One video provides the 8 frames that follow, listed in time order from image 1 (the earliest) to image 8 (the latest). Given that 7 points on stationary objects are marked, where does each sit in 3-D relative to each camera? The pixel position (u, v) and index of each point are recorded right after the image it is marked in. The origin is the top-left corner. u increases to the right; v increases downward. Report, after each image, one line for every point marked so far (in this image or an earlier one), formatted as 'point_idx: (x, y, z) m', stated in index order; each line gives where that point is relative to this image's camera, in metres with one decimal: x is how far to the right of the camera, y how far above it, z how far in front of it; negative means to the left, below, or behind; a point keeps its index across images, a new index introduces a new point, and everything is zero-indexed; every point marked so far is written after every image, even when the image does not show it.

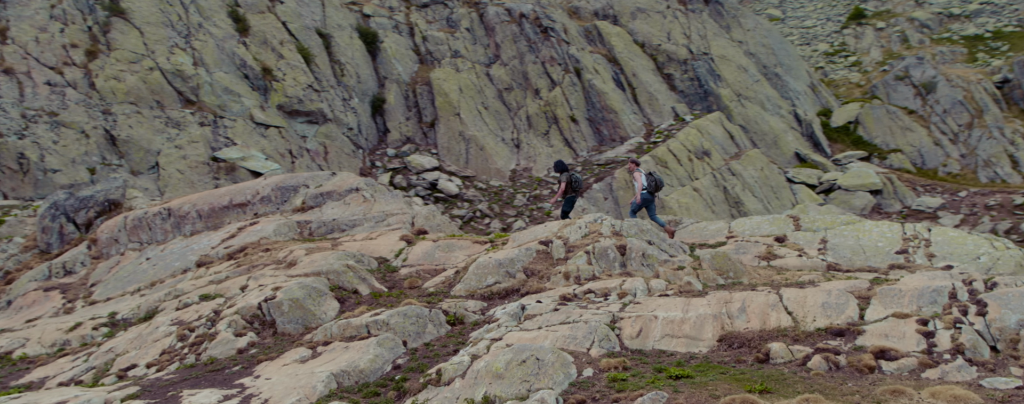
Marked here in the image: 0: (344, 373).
0: (-3.0, -3.2, +15.6) m
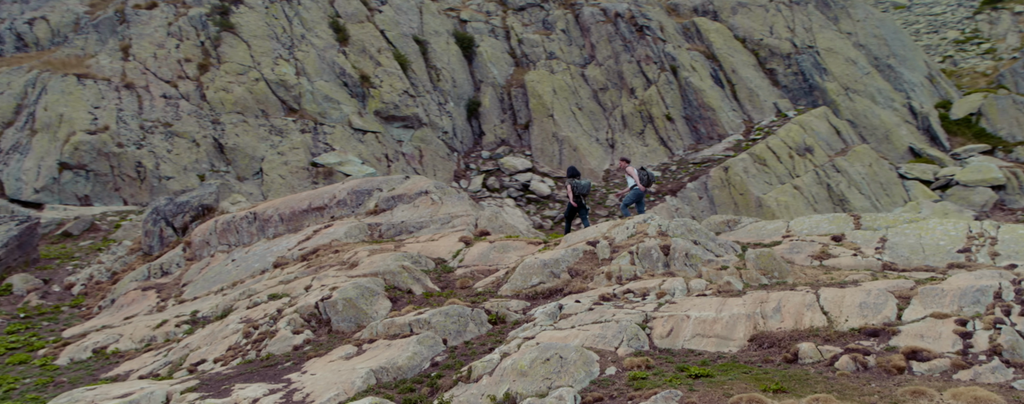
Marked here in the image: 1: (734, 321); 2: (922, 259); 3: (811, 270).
0: (-2.4, -3.3, +16.4) m
1: (+4.2, -2.3, +16.1) m
2: (+9.3, -1.3, +19.4) m
3: (+6.5, -1.5, +19.3) m
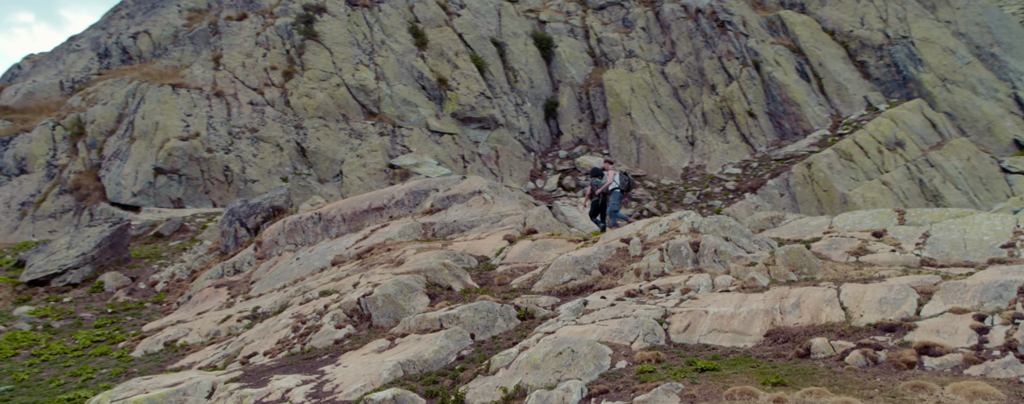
0: (-2.0, -3.3, +17.1) m
1: (+4.6, -2.2, +16.1) m
2: (+10.0, -1.2, +18.9) m
3: (+7.2, -1.4, +19.1) m
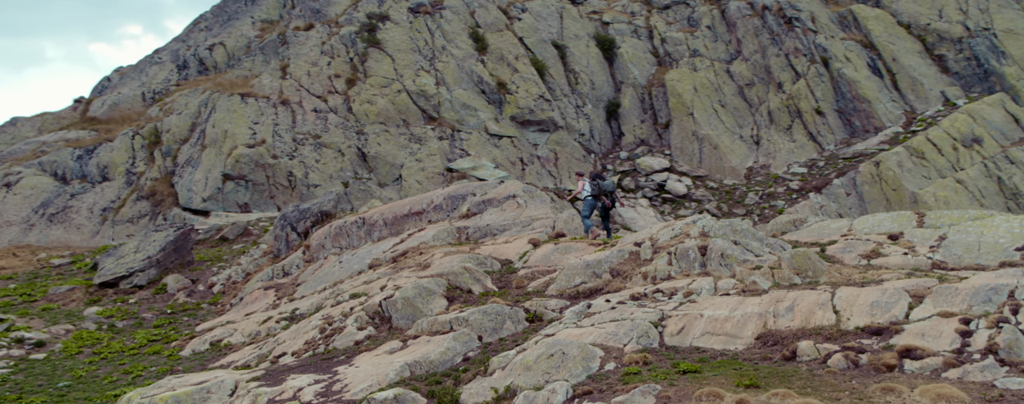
0: (-2.0, -3.4, +17.9) m
1: (+4.5, -2.3, +16.3) m
2: (+10.1, -1.2, +18.6) m
3: (+7.4, -1.5, +19.1) m
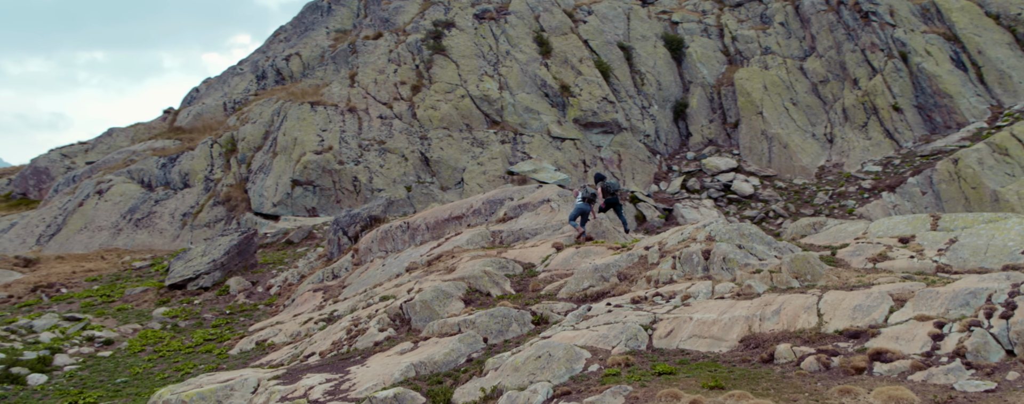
0: (-2.0, -3.6, +18.8) m
1: (+4.3, -2.4, +16.7) m
2: (+10.1, -1.3, +18.4) m
3: (+7.4, -1.5, +19.1) m
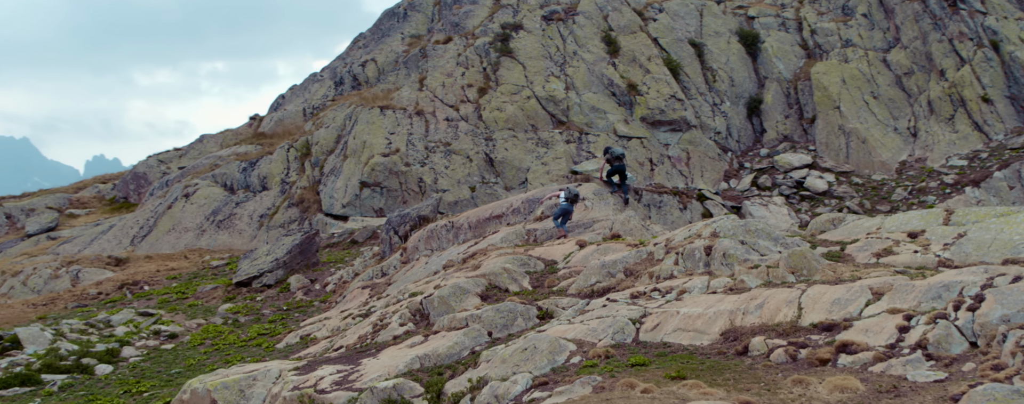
0: (-2.0, -3.5, +19.7) m
1: (+4.0, -2.3, +16.9) m
2: (+10.0, -1.2, +18.1) m
3: (+7.4, -1.4, +19.0) m
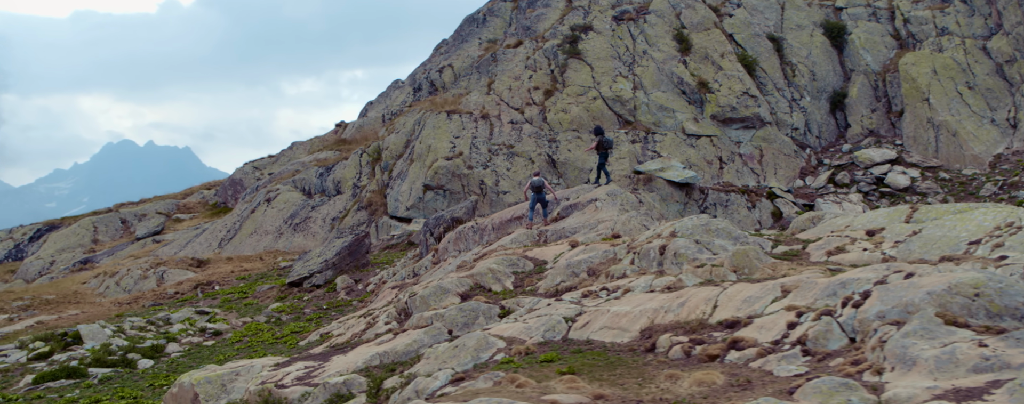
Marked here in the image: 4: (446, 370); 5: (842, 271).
0: (-3.1, -3.6, +20.7) m
1: (+2.5, -2.3, +17.2) m
2: (+8.6, -1.1, +17.6) m
3: (+6.1, -1.4, +18.8) m
4: (-1.3, -3.3, +17.2) m
5: (+6.6, -1.4, +16.3) m
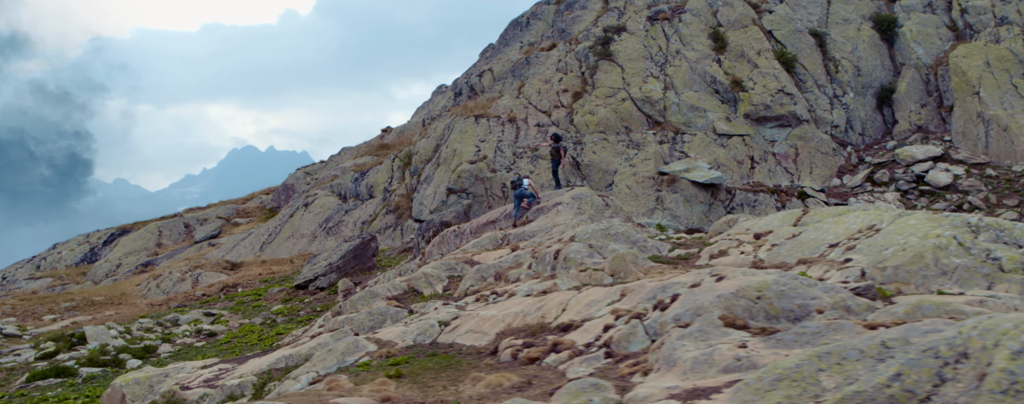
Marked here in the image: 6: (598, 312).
0: (-5.5, -3.8, +21.5) m
1: (-0.3, -2.4, +17.6) m
2: (+5.8, -1.1, +17.4) m
3: (+3.4, -1.5, +18.9) m
4: (-4.0, -3.5, +17.9) m
5: (+3.7, -1.4, +16.3) m
6: (+1.5, -2.0, +15.3) m
